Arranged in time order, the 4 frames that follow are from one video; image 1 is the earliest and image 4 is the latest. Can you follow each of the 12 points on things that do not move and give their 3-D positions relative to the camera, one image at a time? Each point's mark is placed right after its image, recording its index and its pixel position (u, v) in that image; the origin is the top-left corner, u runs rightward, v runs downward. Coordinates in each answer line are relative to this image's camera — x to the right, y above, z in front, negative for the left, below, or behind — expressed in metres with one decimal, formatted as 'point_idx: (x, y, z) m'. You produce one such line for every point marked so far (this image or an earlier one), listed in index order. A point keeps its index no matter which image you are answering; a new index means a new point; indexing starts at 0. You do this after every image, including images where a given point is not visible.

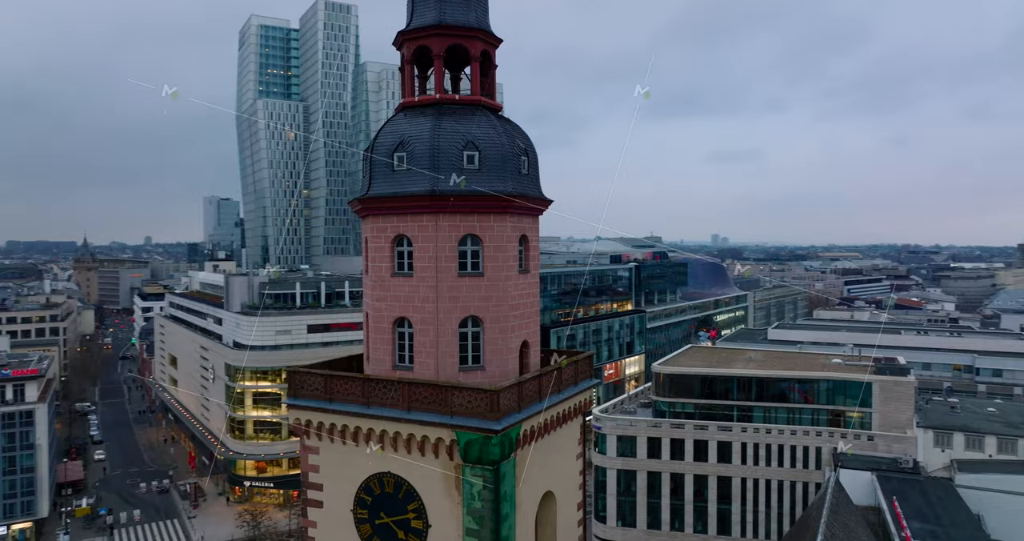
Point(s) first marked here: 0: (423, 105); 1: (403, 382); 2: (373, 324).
0: (-1.8, +3.3, +13.2) m
1: (-2.0, -2.0, +12.1) m
2: (-2.8, -1.1, +13.1) m
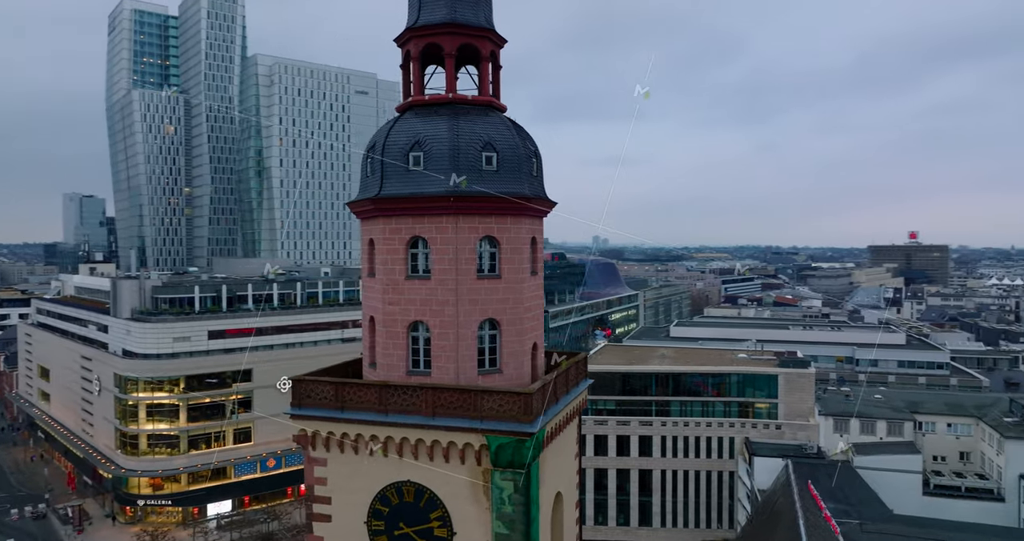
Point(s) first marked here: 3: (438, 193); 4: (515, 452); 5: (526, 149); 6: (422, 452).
0: (-1.5, +3.3, +12.9) m
1: (-1.5, -2.1, +11.8) m
2: (-2.4, -1.1, +12.7) m
3: (-1.4, +1.4, +12.1) m
4: (+0.1, -3.1, +11.3) m
5: (+0.3, +2.4, +13.1) m
6: (-1.6, -3.3, +12.0) m
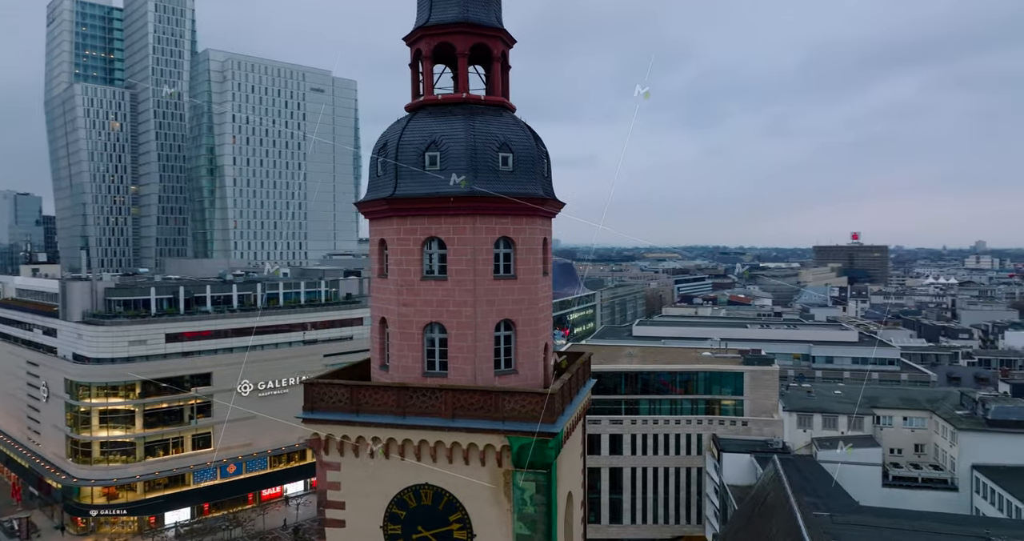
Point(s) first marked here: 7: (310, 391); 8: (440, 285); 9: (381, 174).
0: (-1.2, +3.3, +12.9) m
1: (-1.1, -2.1, +11.7) m
2: (-2.1, -1.1, +12.5) m
3: (-1.0, +1.4, +12.0) m
4: (+0.4, -3.1, +11.4) m
5: (+0.5, +2.4, +13.2) m
6: (-1.3, -3.3, +11.9) m
7: (-3.8, -2.2, +12.3) m
8: (-1.3, -0.3, +12.3) m
9: (-2.6, +1.9, +12.9) m
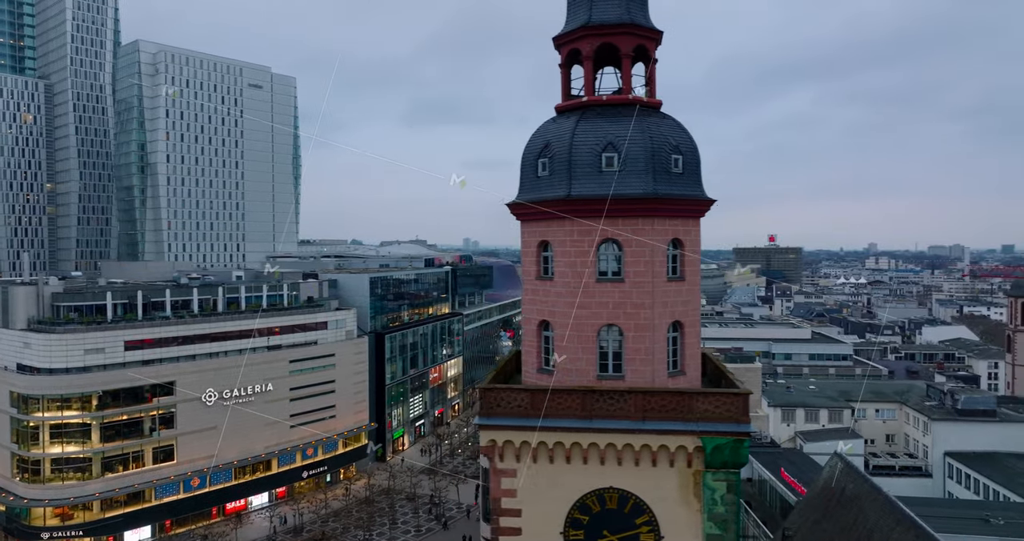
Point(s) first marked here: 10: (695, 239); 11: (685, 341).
0: (+2.0, +3.2, +12.8) m
1: (+2.2, -2.1, +11.6) m
2: (+1.1, -1.2, +12.4) m
3: (+2.3, +1.4, +12.0) m
4: (+3.8, -3.2, +11.5) m
5: (+3.7, +2.4, +13.3) m
6: (+2.1, -3.3, +11.8) m
7: (-0.5, -2.3, +12.0) m
8: (+1.9, -0.3, +12.2) m
9: (+0.6, +1.9, +12.7) m
10: (+3.6, +0.6, +12.9) m
11: (+3.4, -1.4, +12.7) m
